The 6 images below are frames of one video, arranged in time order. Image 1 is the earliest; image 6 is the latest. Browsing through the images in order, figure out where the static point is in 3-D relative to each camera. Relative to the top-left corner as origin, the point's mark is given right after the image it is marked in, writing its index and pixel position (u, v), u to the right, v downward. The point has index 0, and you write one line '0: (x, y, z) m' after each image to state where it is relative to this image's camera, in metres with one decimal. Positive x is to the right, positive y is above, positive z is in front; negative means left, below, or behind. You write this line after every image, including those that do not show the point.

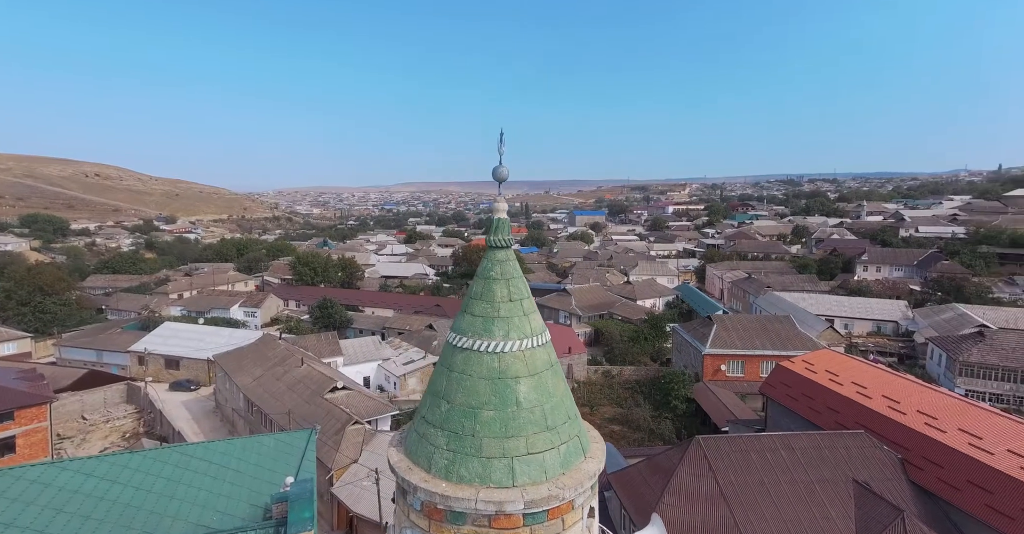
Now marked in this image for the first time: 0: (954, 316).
0: (+13.5, -1.7, +16.2) m
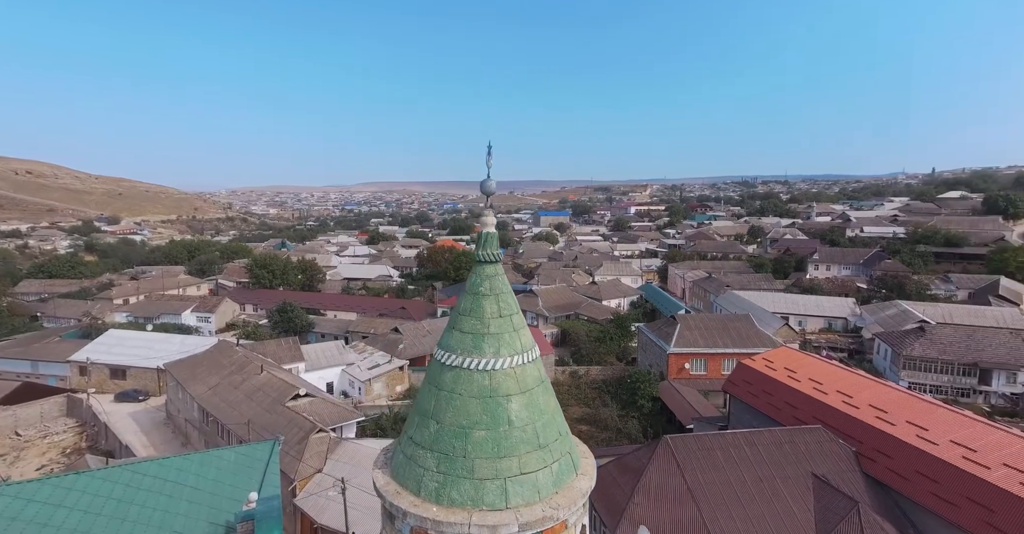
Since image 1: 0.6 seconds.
0: (+12.5, -1.6, +17.2) m
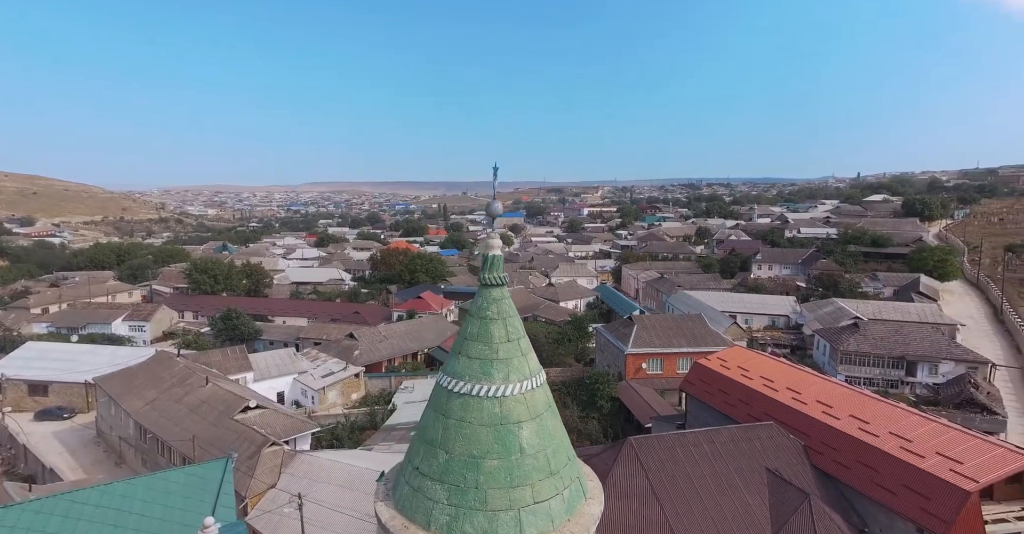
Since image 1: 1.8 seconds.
0: (+11.0, -1.5, +18.5) m
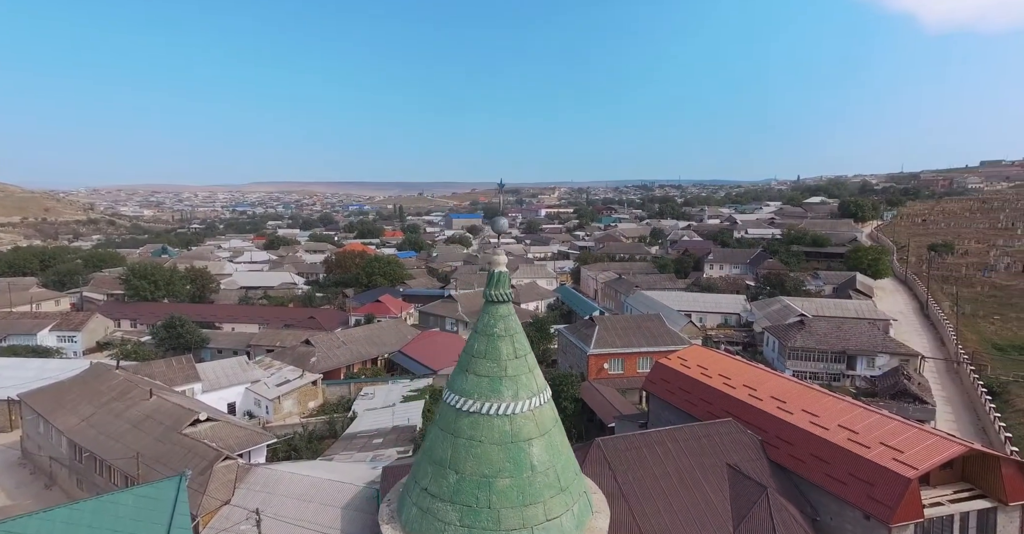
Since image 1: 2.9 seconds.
0: (+9.5, -1.4, +19.4) m
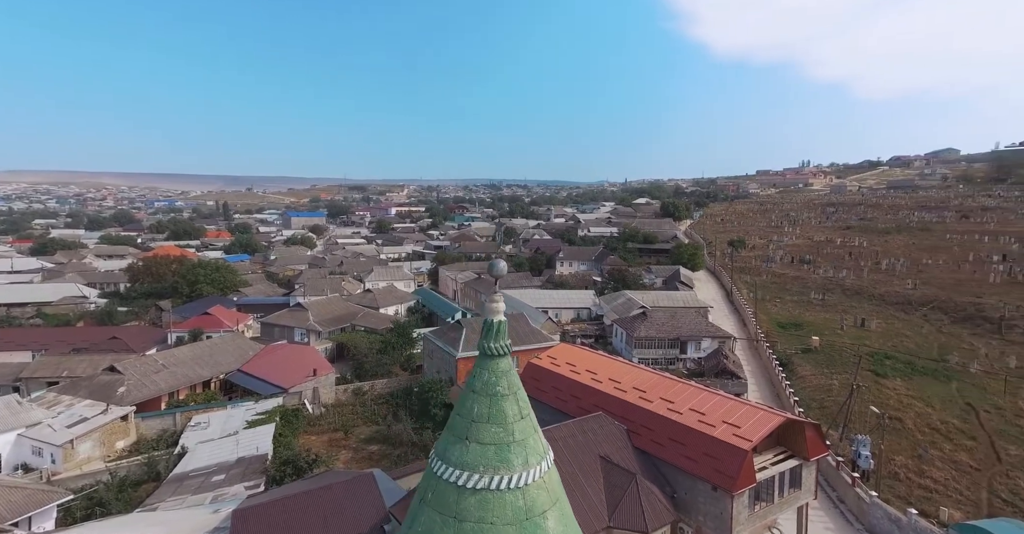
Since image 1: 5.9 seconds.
0: (+3.9, -1.2, +21.2) m
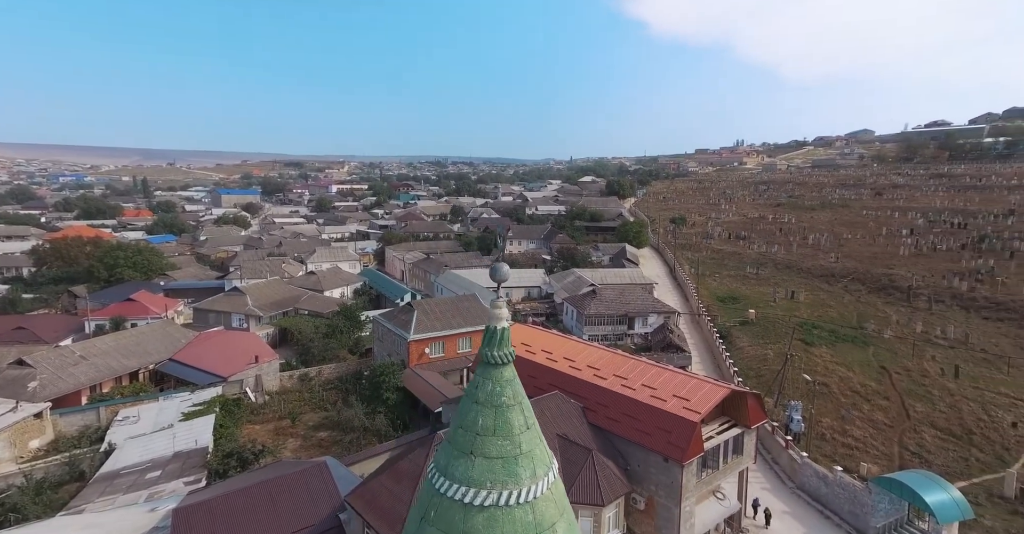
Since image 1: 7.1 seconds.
0: (+1.8, -0.4, +21.4) m
